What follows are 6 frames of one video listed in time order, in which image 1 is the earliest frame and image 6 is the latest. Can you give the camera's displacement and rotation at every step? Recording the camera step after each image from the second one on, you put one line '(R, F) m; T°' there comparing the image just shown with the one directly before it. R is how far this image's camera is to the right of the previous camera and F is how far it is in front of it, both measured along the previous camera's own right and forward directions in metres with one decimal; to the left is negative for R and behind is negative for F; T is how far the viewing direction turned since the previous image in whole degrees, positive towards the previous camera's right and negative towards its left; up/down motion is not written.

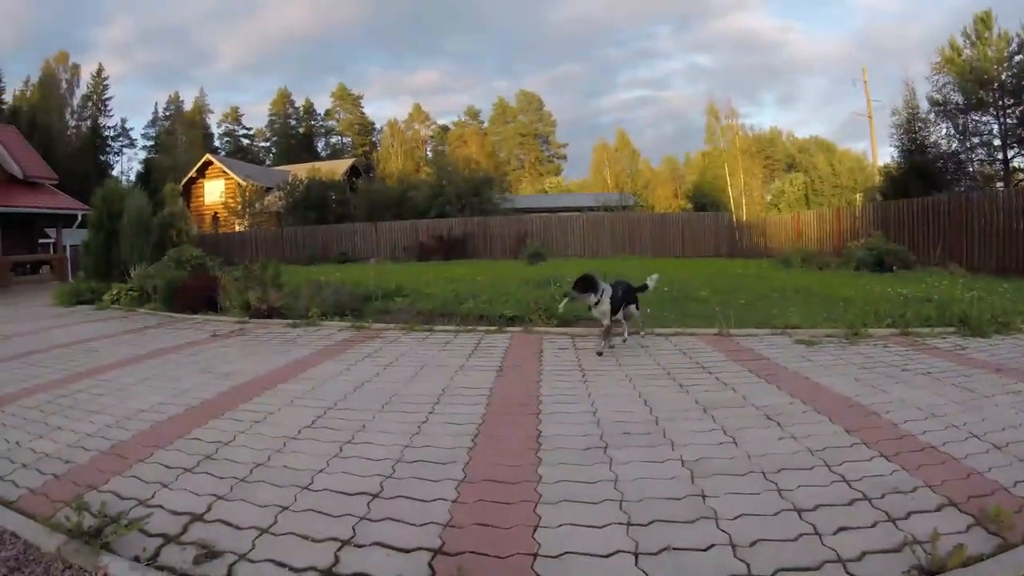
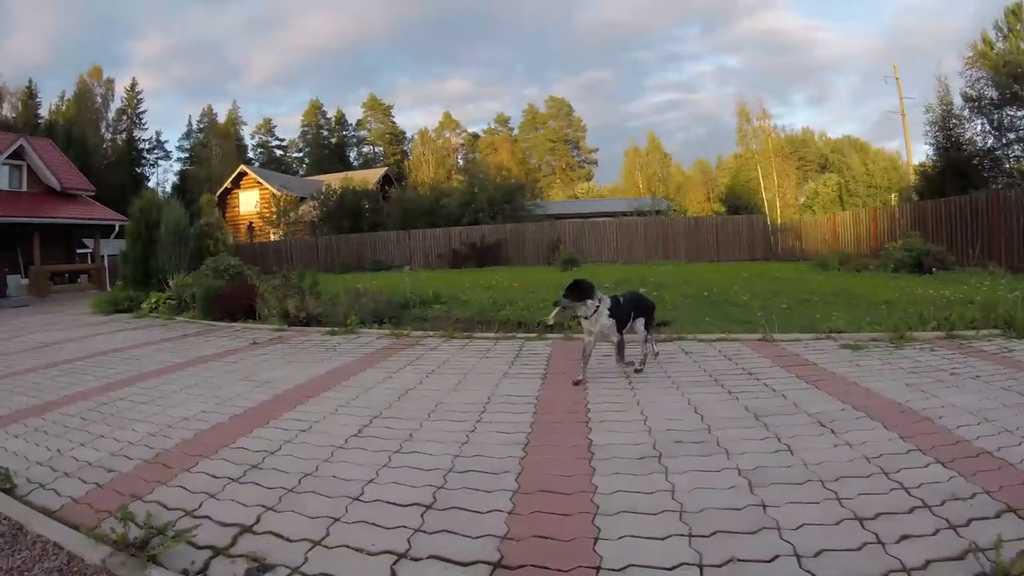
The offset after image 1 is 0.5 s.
(-0.3, 0.0) m; -1°
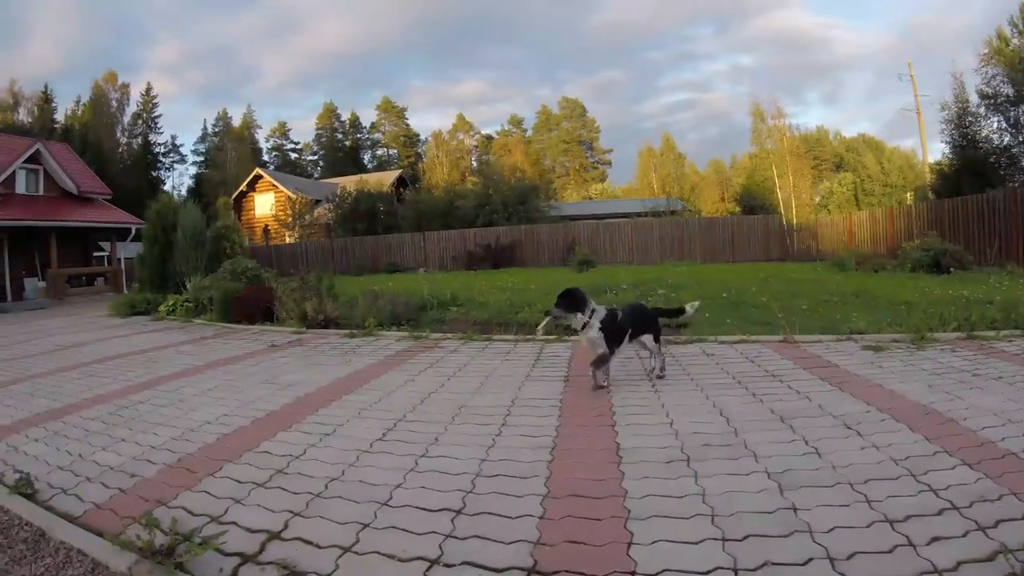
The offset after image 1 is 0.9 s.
(-0.2, -0.1) m; 0°
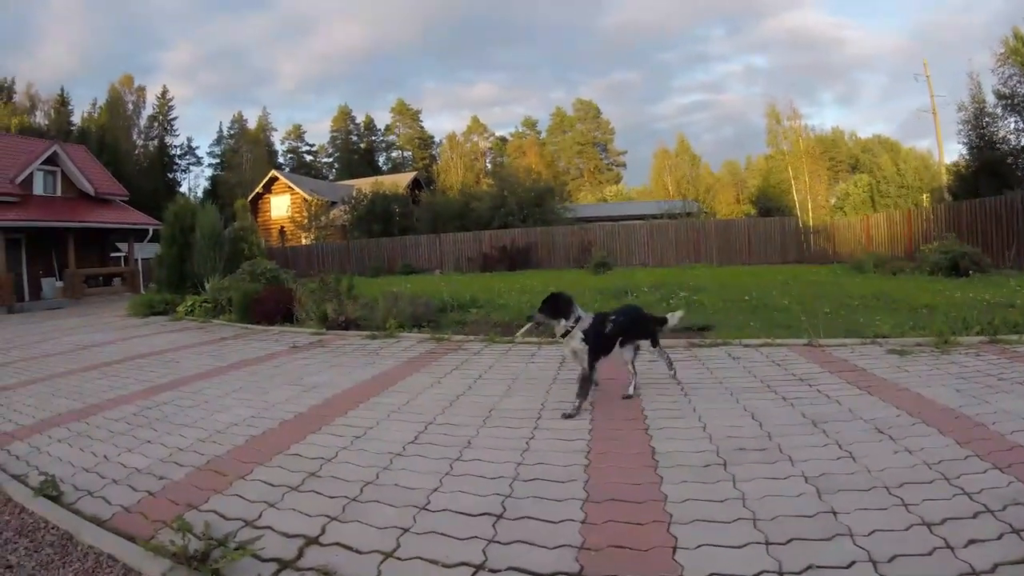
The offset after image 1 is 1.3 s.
(-0.4, -0.1) m; 0°
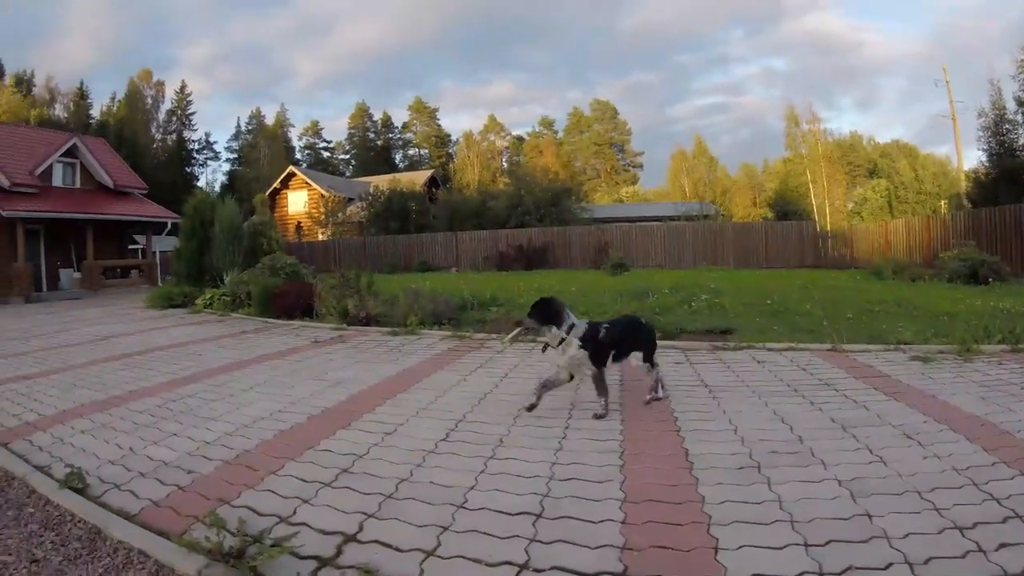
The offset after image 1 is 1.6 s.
(-0.4, -0.2) m; +1°
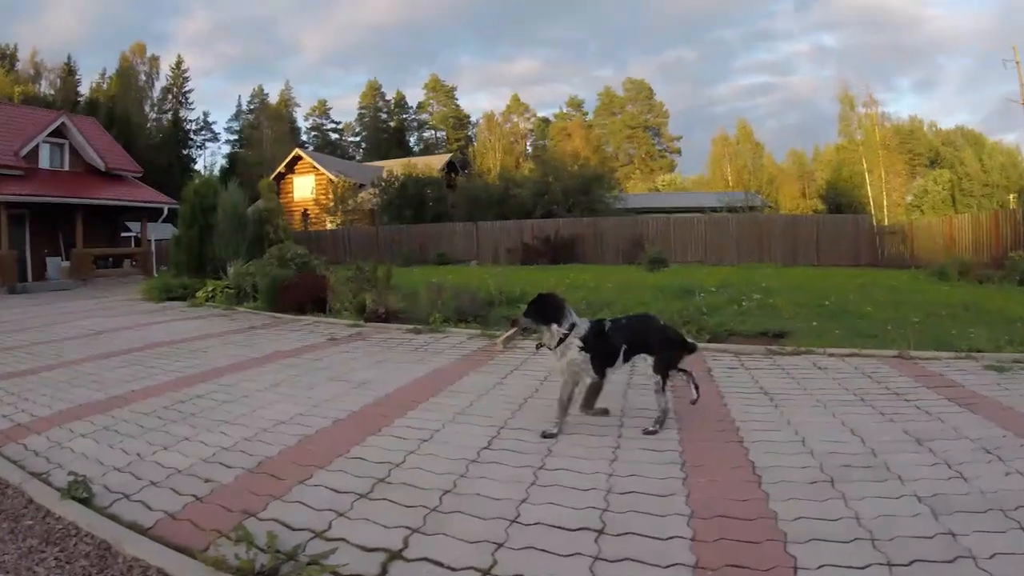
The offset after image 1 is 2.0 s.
(-0.8, +0.8) m; +2°
